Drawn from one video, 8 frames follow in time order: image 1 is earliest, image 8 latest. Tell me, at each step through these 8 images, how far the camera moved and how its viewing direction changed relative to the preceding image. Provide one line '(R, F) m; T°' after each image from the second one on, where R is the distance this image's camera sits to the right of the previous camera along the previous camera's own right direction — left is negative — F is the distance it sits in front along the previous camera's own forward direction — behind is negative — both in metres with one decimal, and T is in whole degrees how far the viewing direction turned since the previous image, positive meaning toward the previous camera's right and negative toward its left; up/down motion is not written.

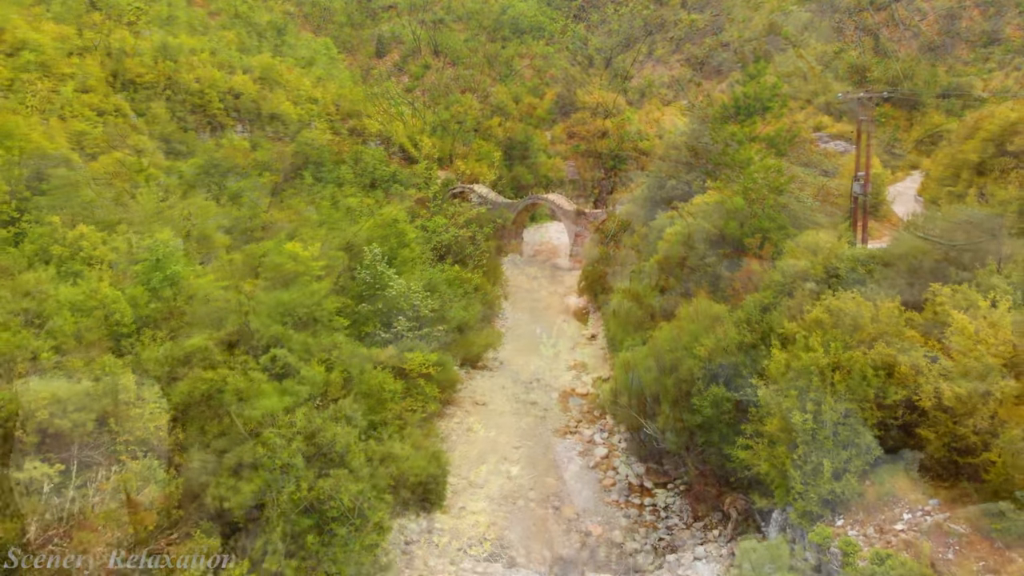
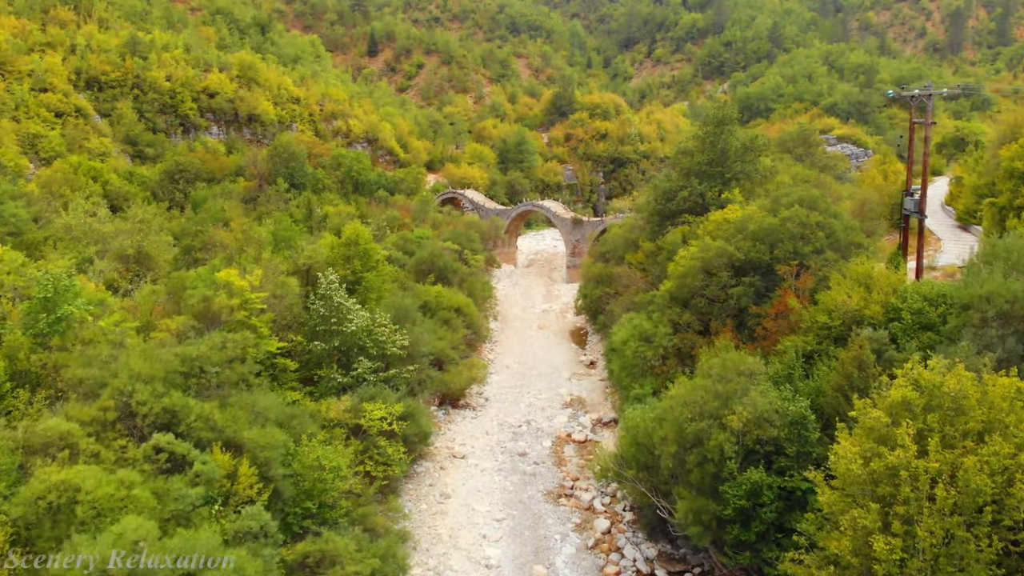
(+0.3, +2.4) m; 0°
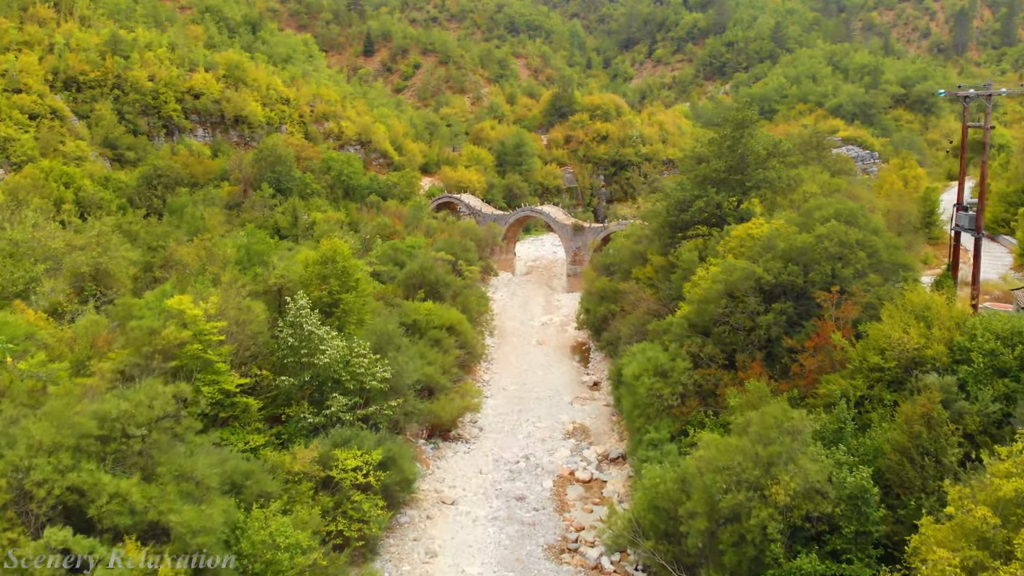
(+0.1, +1.5) m; 0°
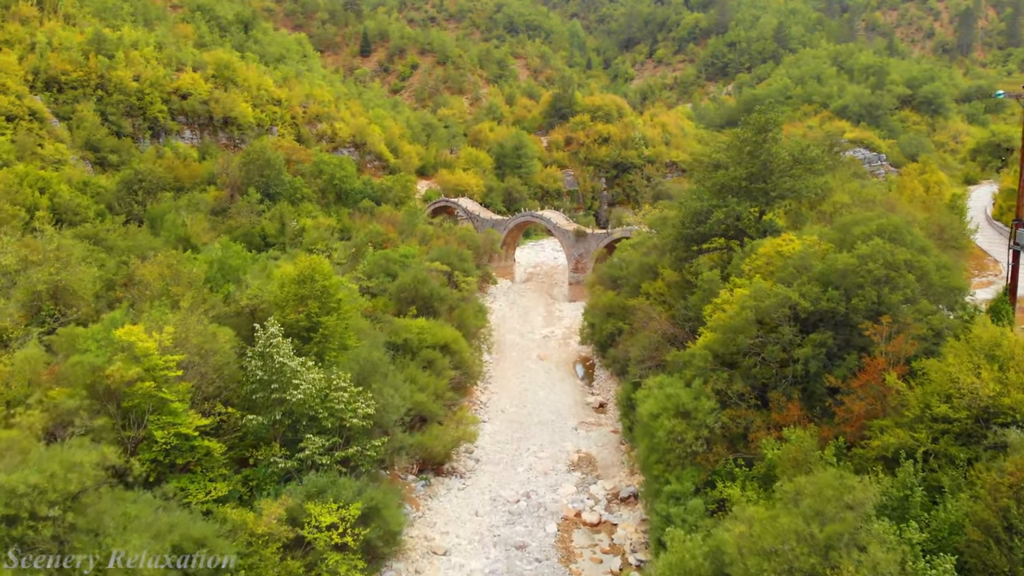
(0.0, +1.3) m; 0°
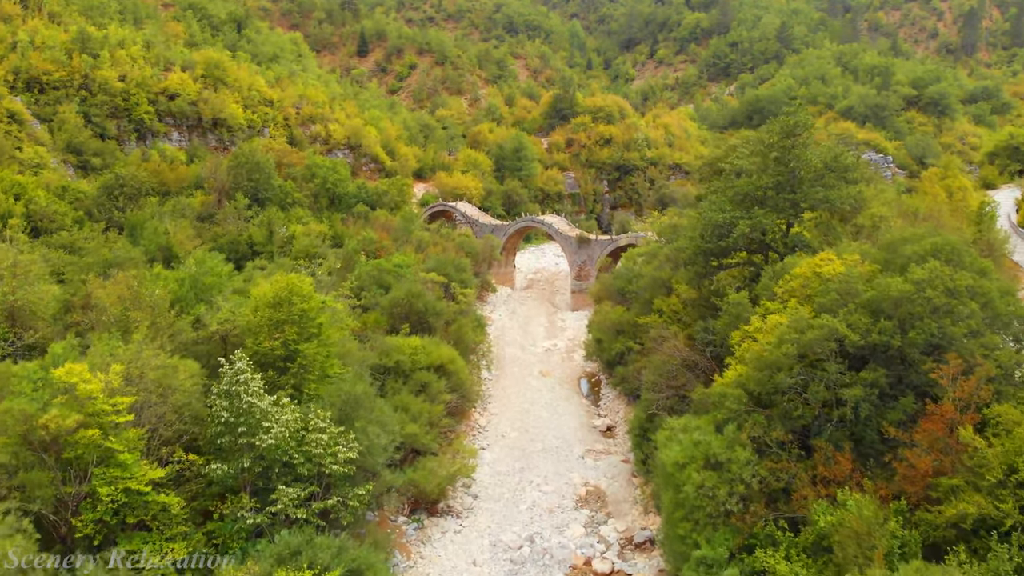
(-0.1, +1.2) m; 0°
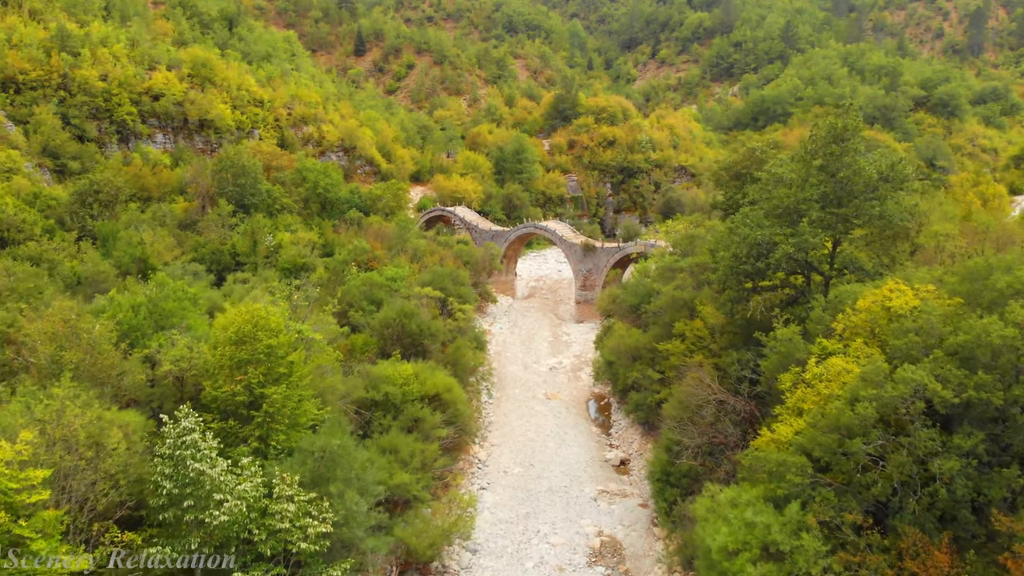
(-0.1, +1.5) m; 0°
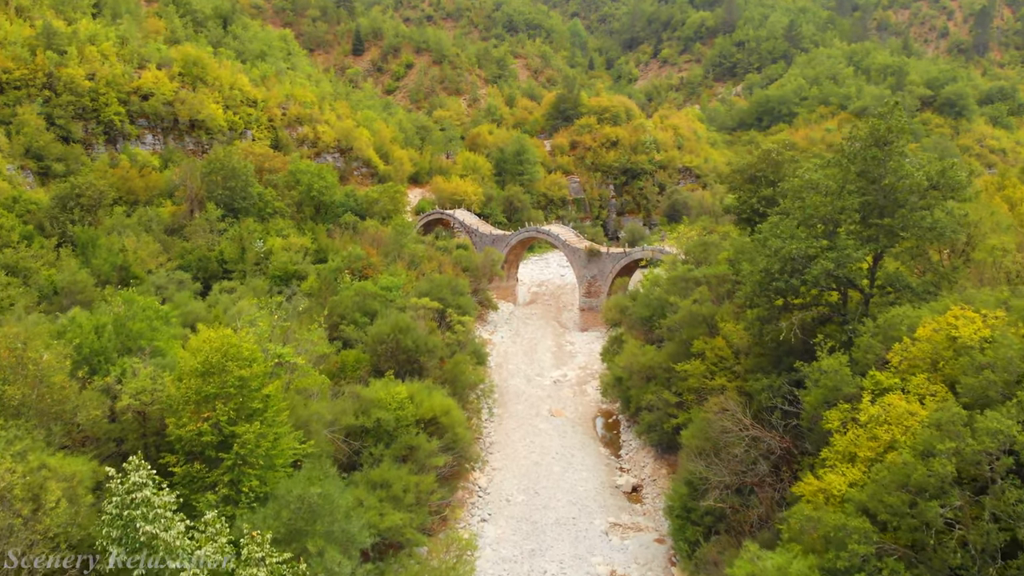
(-0.1, +1.0) m; 0°
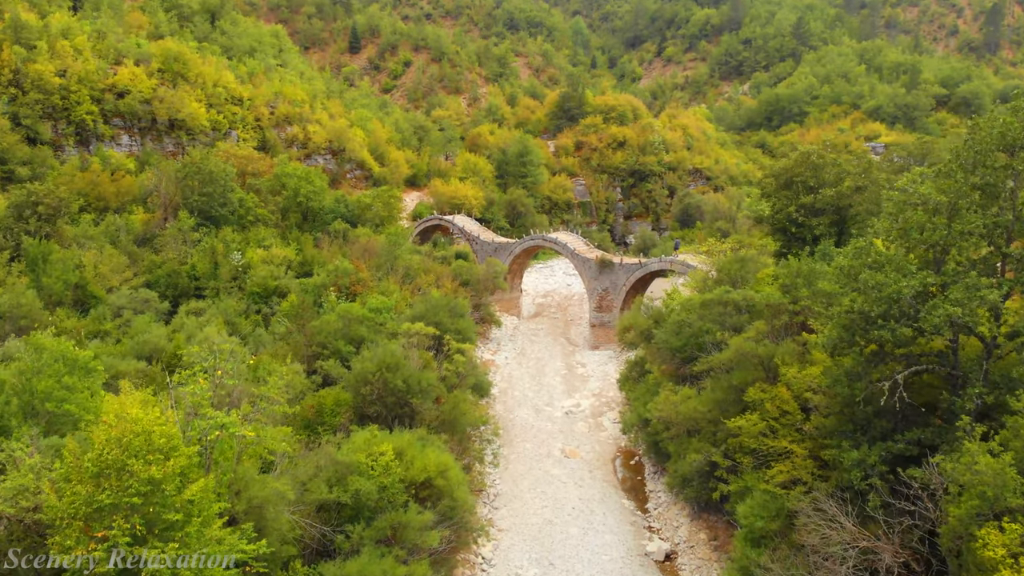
(-0.2, +2.1) m; 0°
